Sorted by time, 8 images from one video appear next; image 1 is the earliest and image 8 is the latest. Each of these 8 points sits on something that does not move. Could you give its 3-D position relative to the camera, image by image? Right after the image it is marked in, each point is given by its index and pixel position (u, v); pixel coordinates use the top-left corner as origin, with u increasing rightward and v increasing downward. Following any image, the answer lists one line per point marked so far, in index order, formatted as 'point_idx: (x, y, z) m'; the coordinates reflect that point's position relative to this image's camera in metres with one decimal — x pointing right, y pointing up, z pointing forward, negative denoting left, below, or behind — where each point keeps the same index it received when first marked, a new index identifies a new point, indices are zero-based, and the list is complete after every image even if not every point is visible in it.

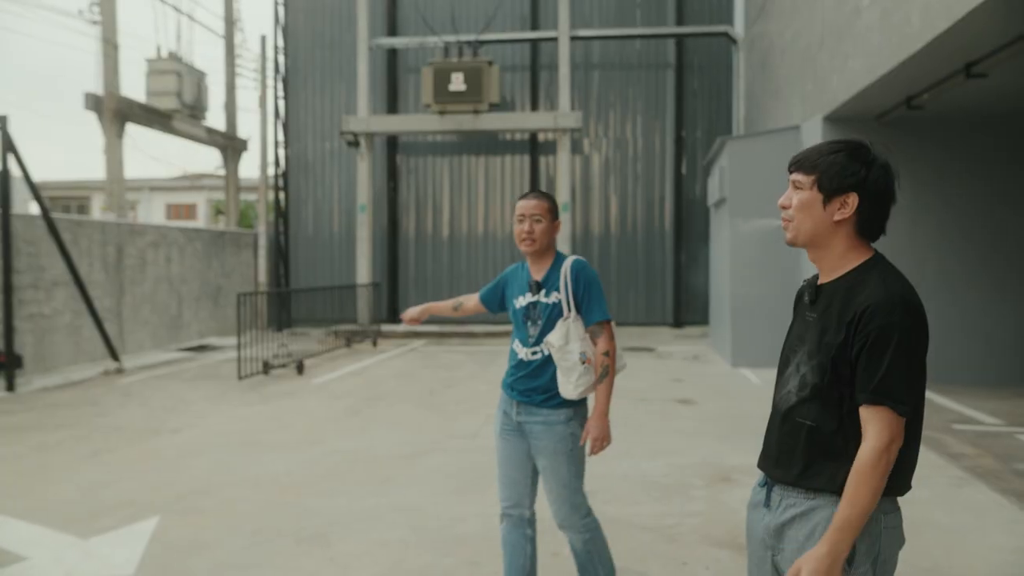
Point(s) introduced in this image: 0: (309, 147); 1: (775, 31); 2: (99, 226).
0: (-4.3, +3.0, +16.6) m
1: (+3.8, +3.7, +11.2) m
2: (-6.0, +0.9, +11.5) m
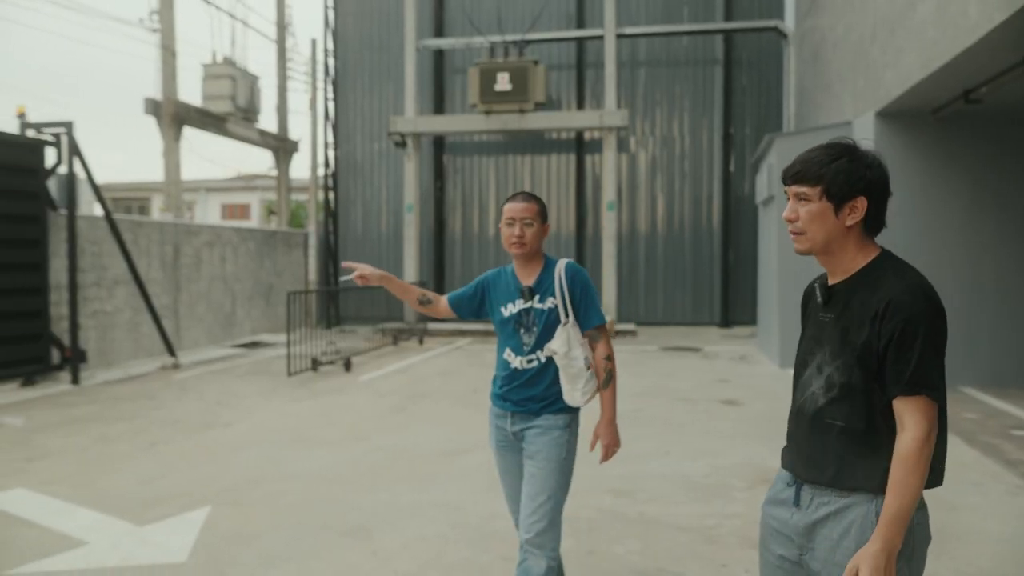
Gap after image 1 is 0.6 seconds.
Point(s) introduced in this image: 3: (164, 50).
0: (-3.3, +3.0, +16.9) m
1: (+4.4, +3.7, +11.0) m
2: (-5.3, +0.9, +11.9) m
3: (-5.9, +4.0, +13.4) m
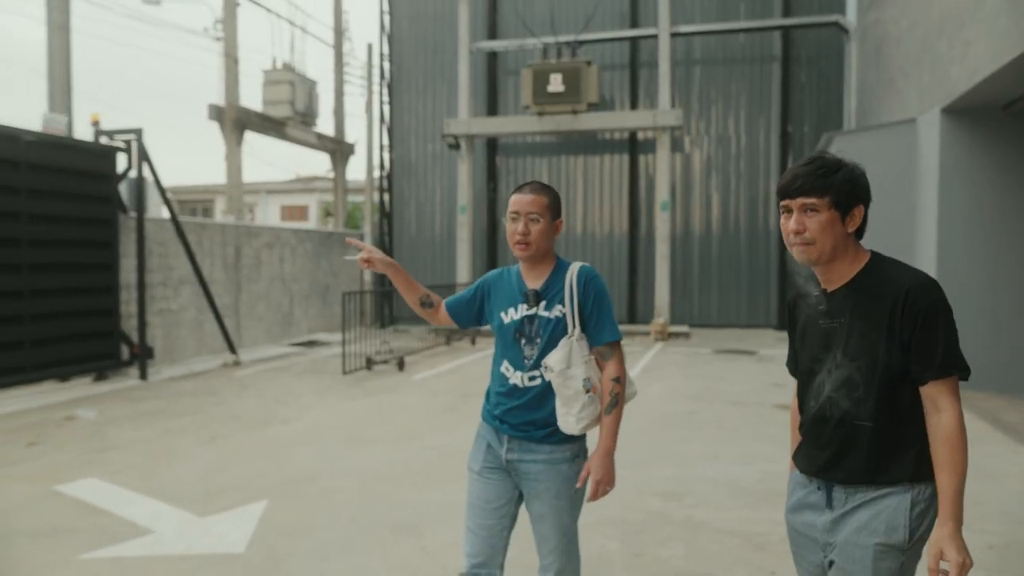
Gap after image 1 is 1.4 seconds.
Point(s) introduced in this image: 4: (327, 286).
0: (-2.2, +3.0, +17.1) m
1: (+5.1, +3.7, +10.7) m
2: (-4.5, +0.9, +12.3) m
3: (-5.0, +4.0, +13.8) m
4: (-3.7, 0.0, +15.8) m
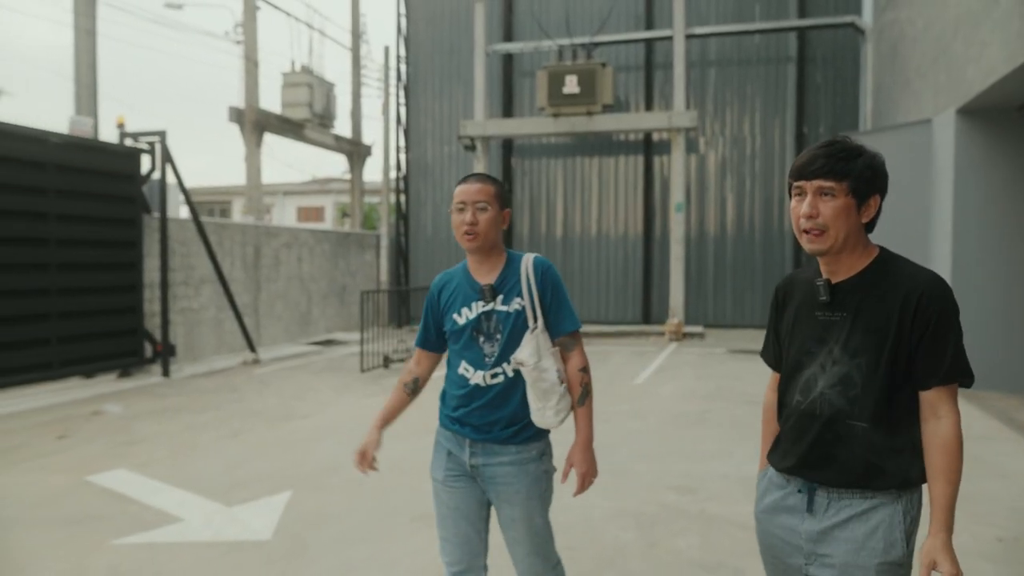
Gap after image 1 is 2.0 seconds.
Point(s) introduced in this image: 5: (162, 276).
0: (-1.8, +3.0, +17.3) m
1: (+5.4, +3.6, +10.7) m
2: (-4.3, +0.9, +12.5) m
3: (-4.7, +4.1, +14.0) m
4: (-3.4, 0.0, +16.0) m
5: (-4.6, +0.2, +10.3) m
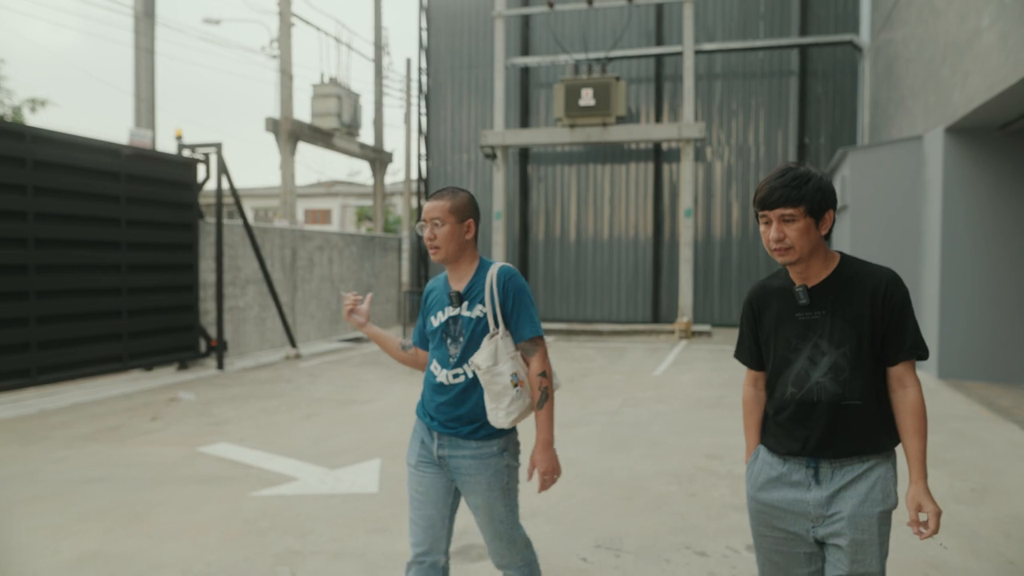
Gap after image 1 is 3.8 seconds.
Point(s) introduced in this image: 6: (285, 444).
0: (-1.5, +3.0, +18.1) m
1: (+5.7, +3.6, +11.6) m
2: (-3.9, +0.9, +13.3) m
3: (-4.3, +4.1, +14.9) m
4: (-3.0, 0.0, +16.9) m
5: (-4.2, +0.2, +11.2) m
6: (-1.8, -1.2, +6.3) m
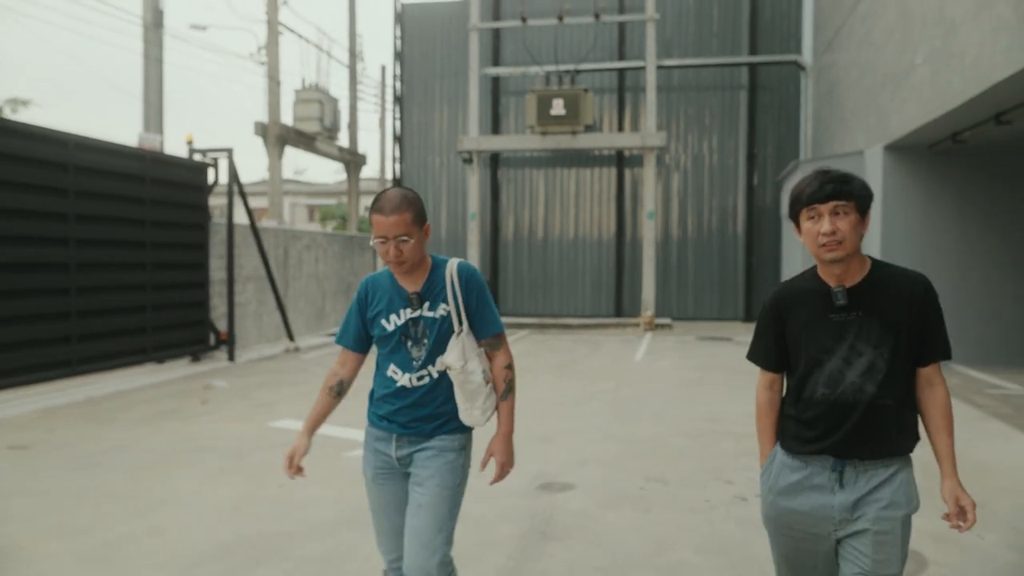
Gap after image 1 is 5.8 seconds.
0: (-2.2, +3.1, +19.1) m
1: (+5.5, +3.7, +13.2) m
2: (-4.2, +1.0, +14.1) m
3: (-4.8, +4.1, +15.6) m
4: (-3.6, +0.1, +17.7) m
5: (-4.4, +0.2, +11.9) m
6: (-1.6, -1.2, +7.2) m
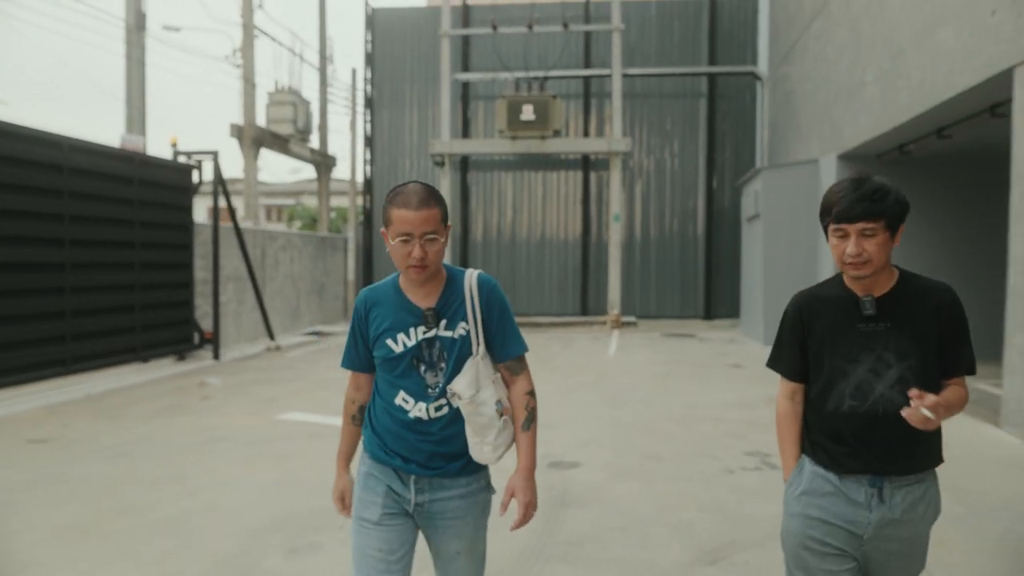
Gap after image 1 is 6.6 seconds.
0: (-2.9, +3.1, +19.4) m
1: (+5.1, +3.7, +14.0) m
2: (-4.7, +1.0, +14.3) m
3: (-5.4, +4.1, +15.8) m
4: (-4.3, +0.1, +18.0) m
5: (-4.7, +0.2, +12.2) m
6: (-1.6, -1.2, +7.7) m
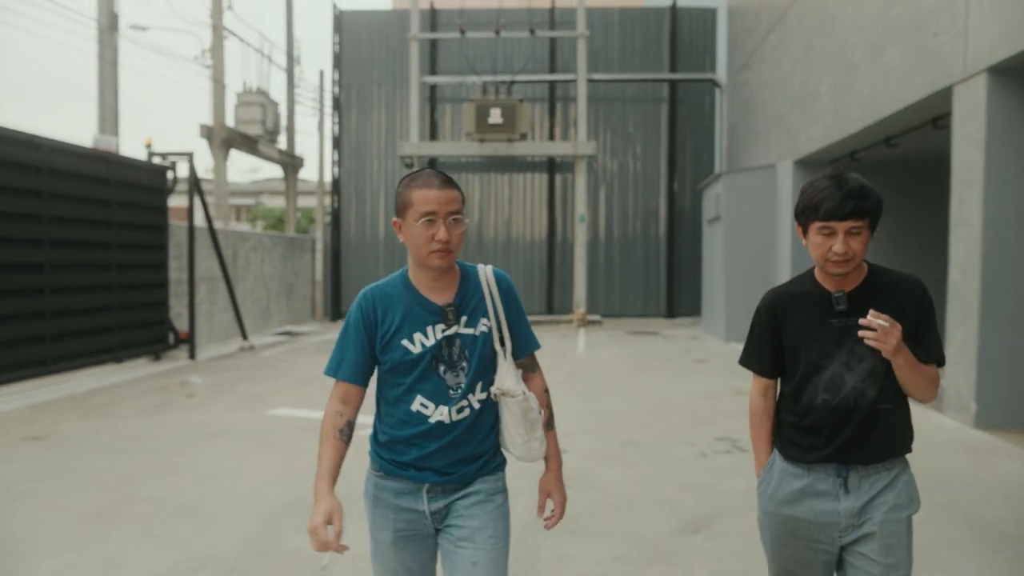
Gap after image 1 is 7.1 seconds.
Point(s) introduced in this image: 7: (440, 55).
0: (-3.8, +3.1, +19.6) m
1: (+4.5, +3.7, +14.6) m
2: (-5.3, +1.0, +14.4) m
3: (-6.0, +4.1, +15.9) m
4: (-5.1, +0.1, +18.1) m
5: (-5.1, +0.2, +12.3) m
6: (-1.8, -1.2, +8.0) m
7: (-1.7, +5.6, +19.0) m
